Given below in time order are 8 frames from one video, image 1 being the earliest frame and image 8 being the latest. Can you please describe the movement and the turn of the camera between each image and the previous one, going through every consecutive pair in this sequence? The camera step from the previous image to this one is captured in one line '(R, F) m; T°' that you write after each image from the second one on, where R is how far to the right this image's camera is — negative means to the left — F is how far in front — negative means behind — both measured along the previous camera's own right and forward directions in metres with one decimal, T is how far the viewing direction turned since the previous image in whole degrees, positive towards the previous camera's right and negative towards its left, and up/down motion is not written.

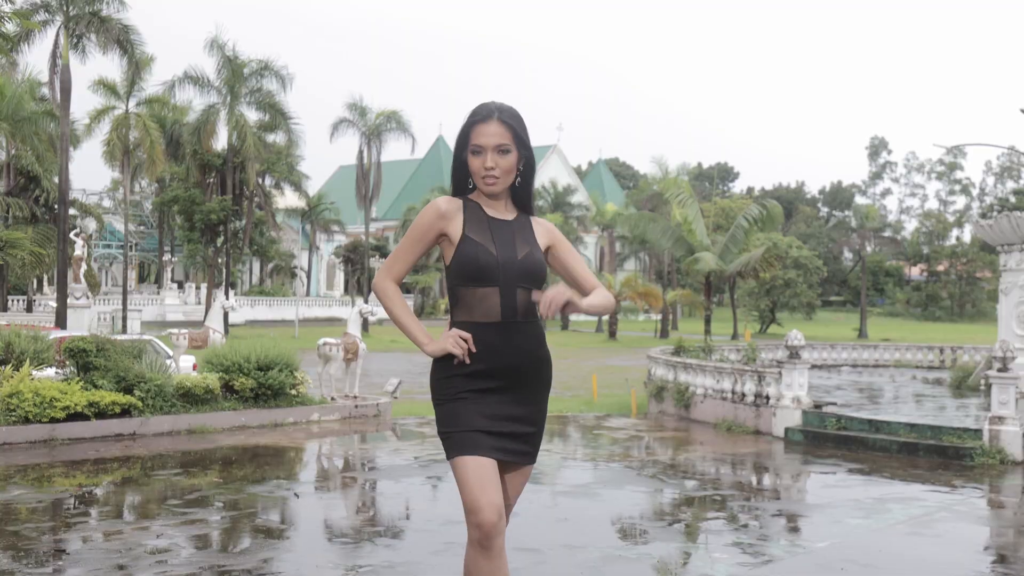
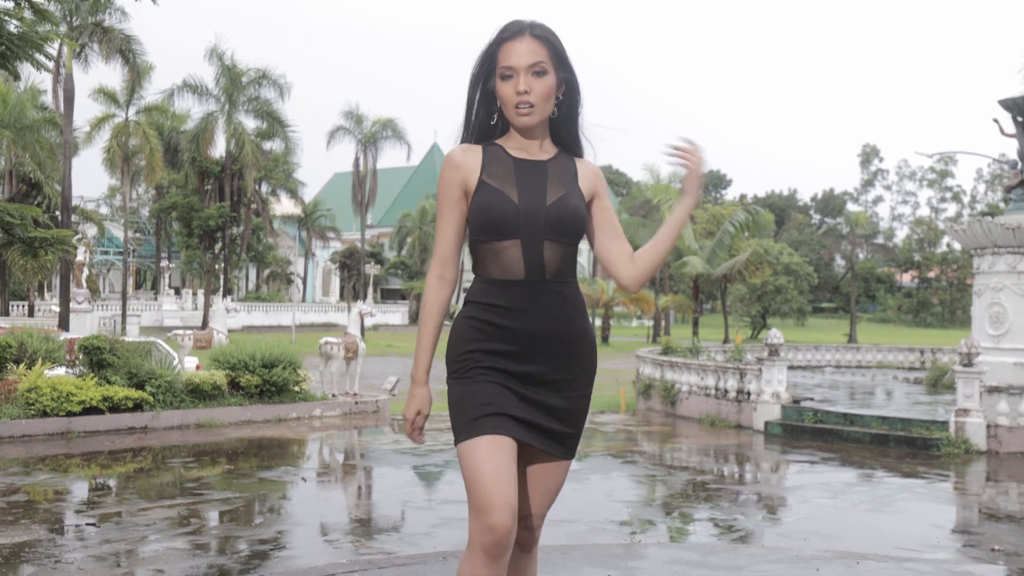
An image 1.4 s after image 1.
(0.0, -0.6) m; 0°
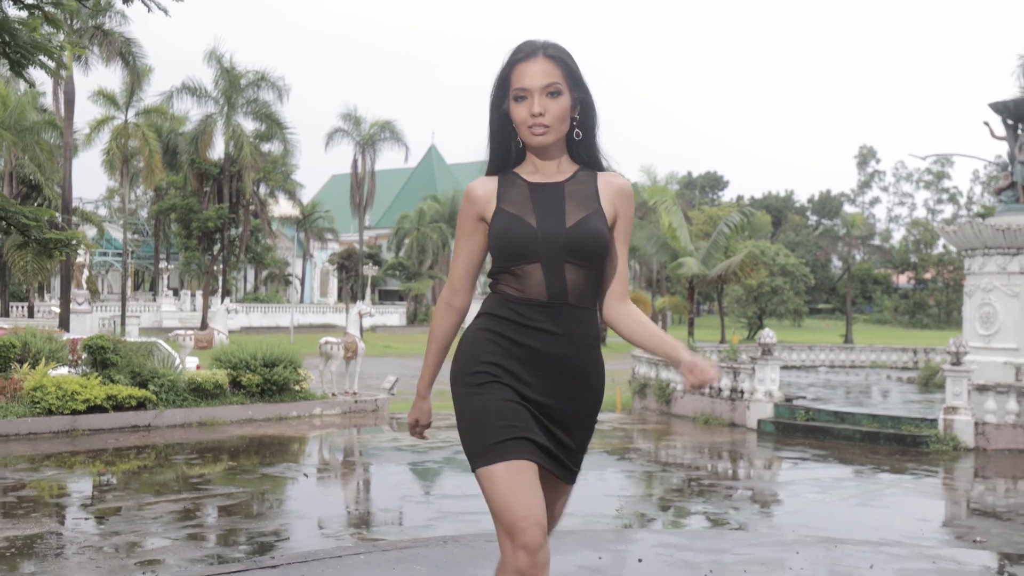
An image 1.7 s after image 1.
(0.0, -0.2) m; 0°
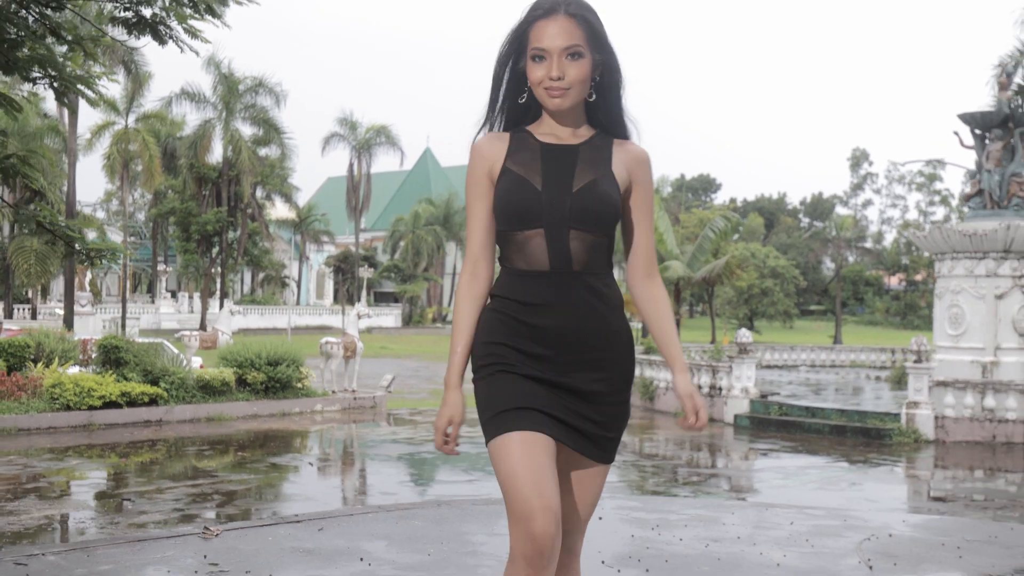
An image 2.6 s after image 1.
(+0.1, -0.8) m; 0°
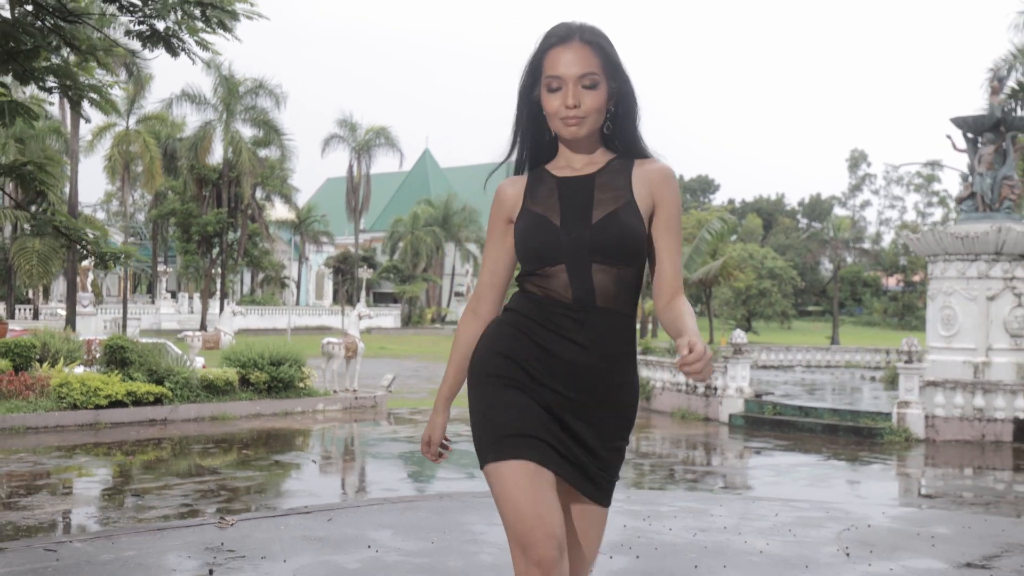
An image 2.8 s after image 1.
(0.0, -0.2) m; 0°
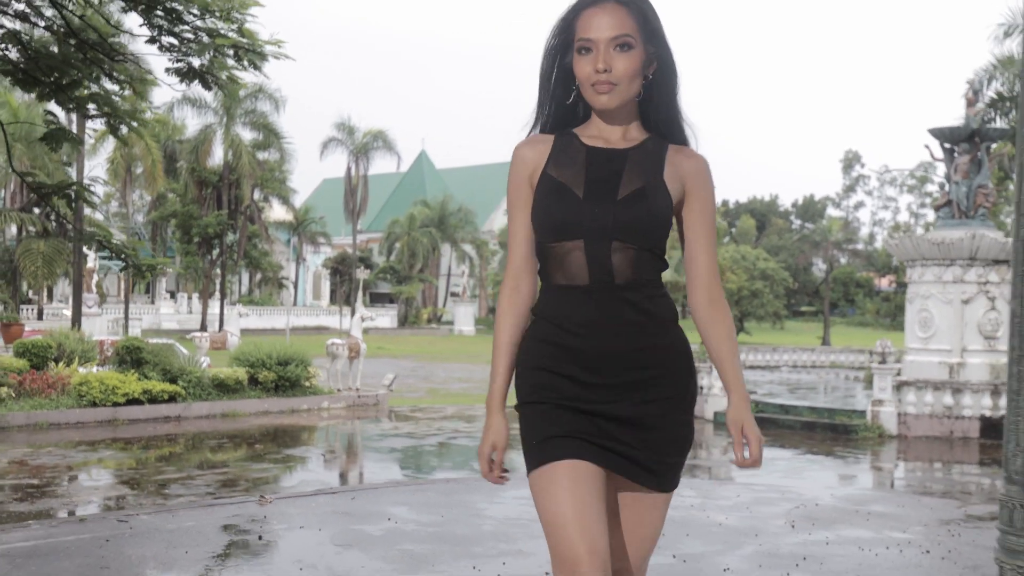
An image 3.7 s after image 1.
(0.0, -0.8) m; 0°
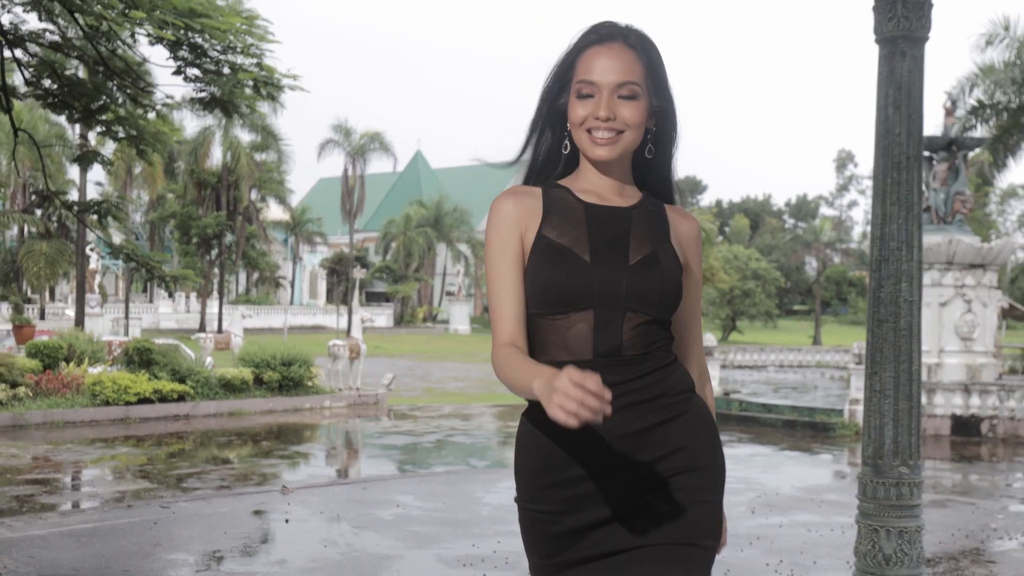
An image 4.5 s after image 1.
(0.0, -0.7) m; 0°
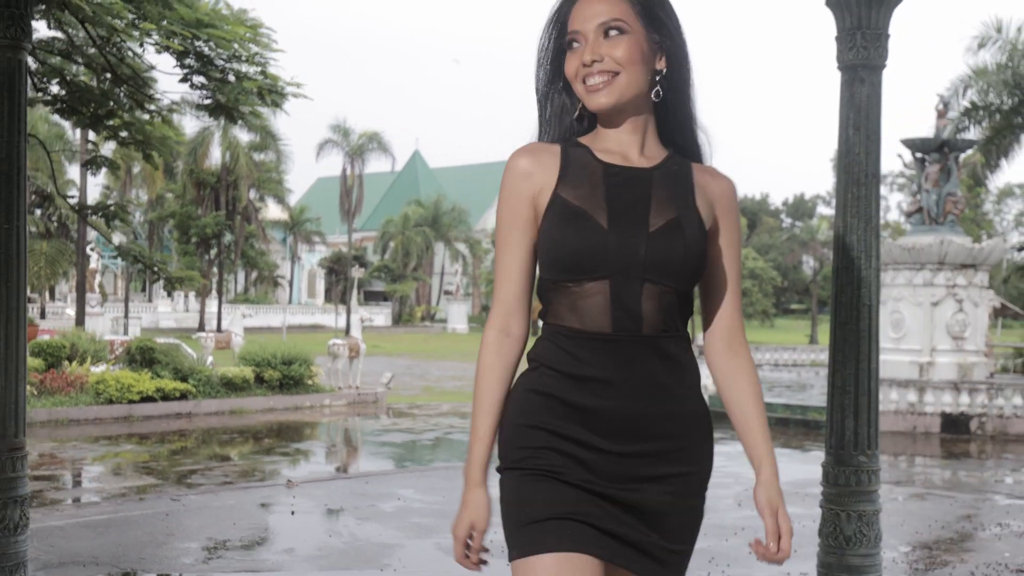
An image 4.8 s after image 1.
(0.0, -0.2) m; 0°
